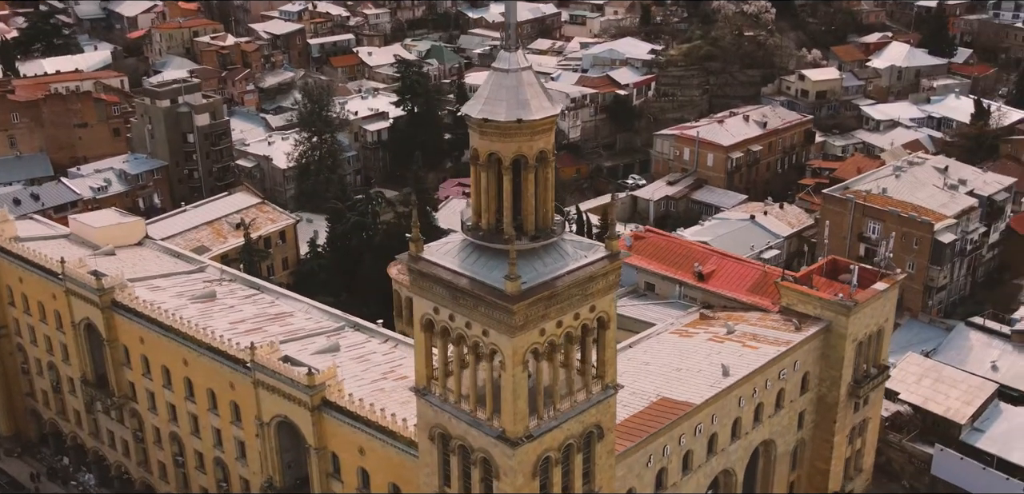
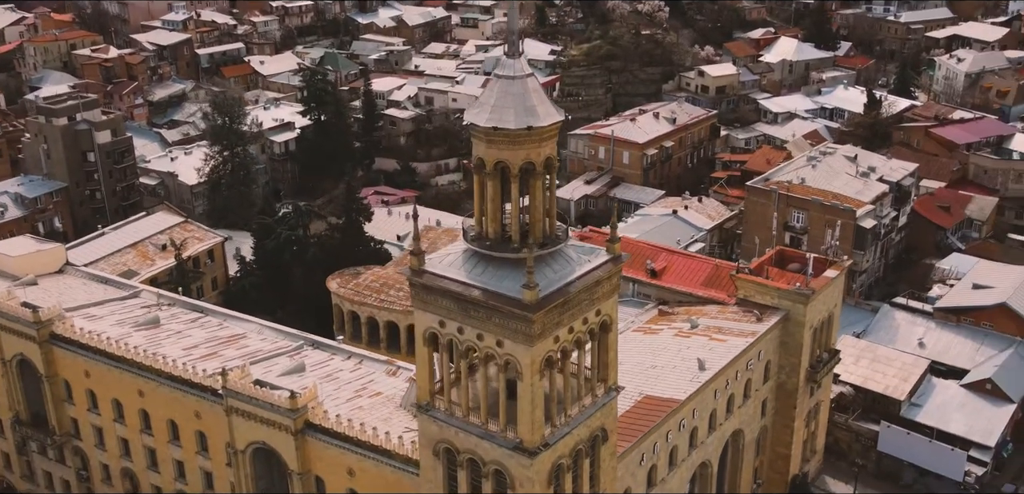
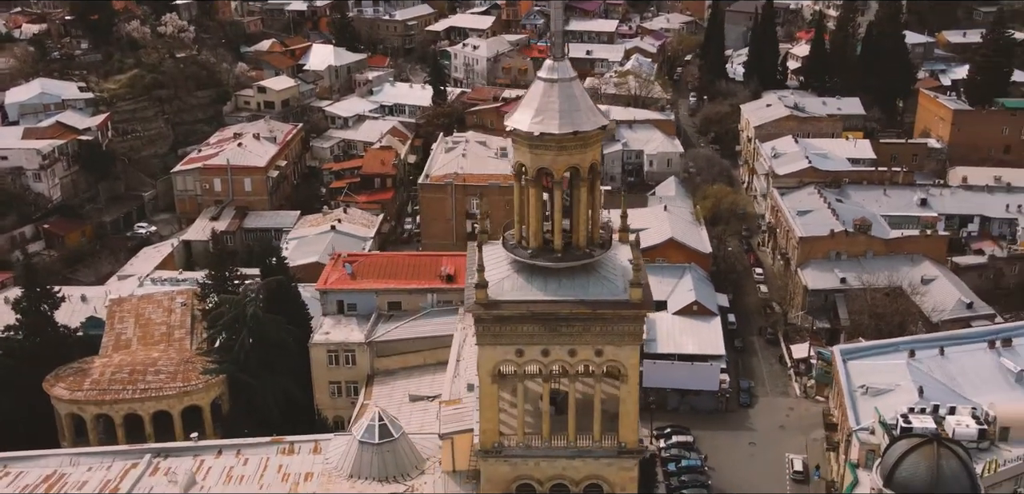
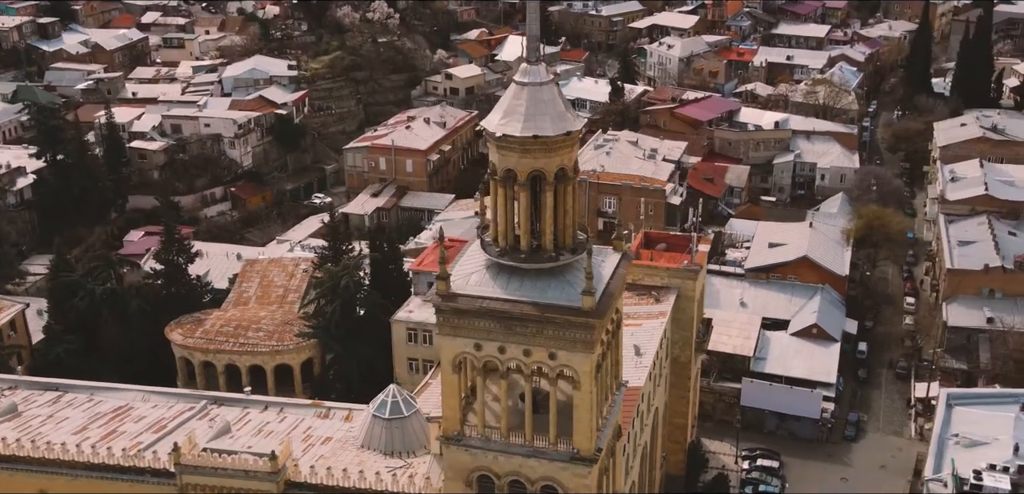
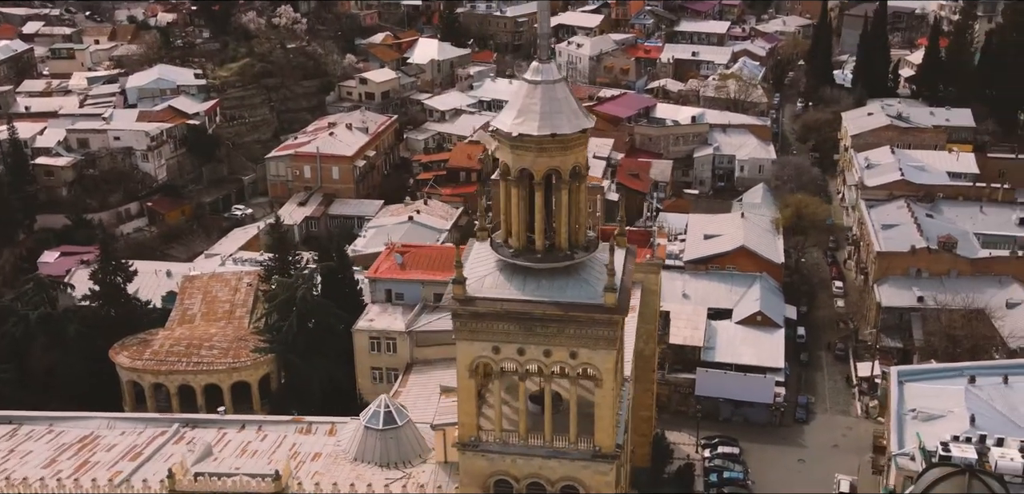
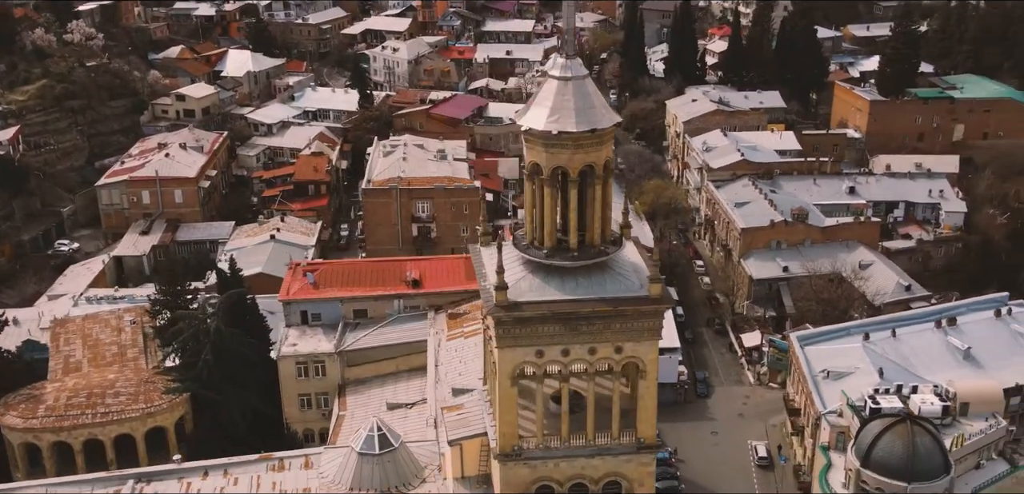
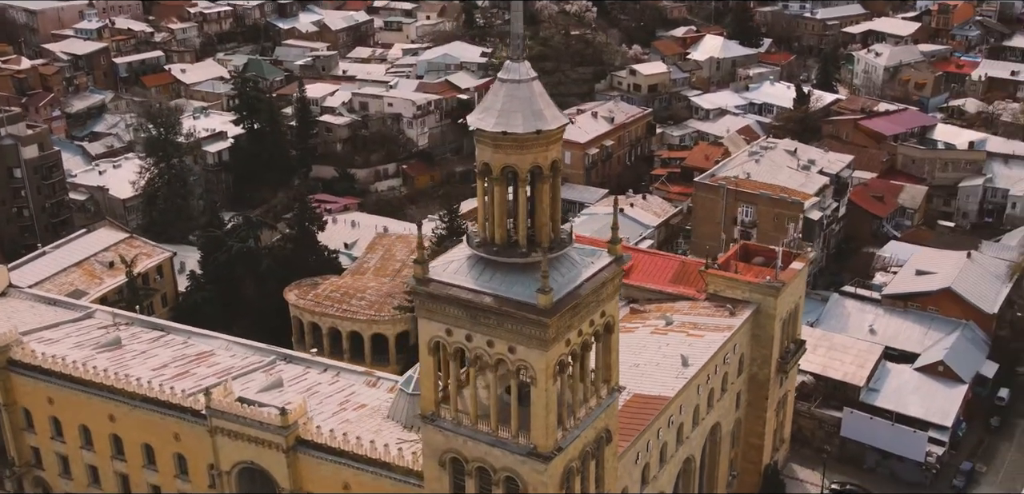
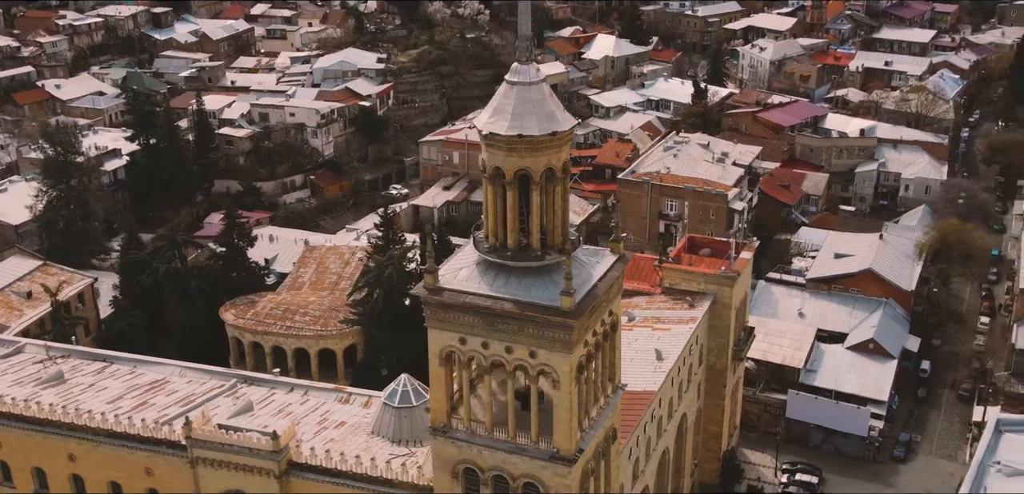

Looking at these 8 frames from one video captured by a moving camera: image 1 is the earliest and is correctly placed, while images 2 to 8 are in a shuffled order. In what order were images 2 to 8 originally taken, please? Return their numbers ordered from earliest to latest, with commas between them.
2, 7, 8, 4, 5, 3, 6
